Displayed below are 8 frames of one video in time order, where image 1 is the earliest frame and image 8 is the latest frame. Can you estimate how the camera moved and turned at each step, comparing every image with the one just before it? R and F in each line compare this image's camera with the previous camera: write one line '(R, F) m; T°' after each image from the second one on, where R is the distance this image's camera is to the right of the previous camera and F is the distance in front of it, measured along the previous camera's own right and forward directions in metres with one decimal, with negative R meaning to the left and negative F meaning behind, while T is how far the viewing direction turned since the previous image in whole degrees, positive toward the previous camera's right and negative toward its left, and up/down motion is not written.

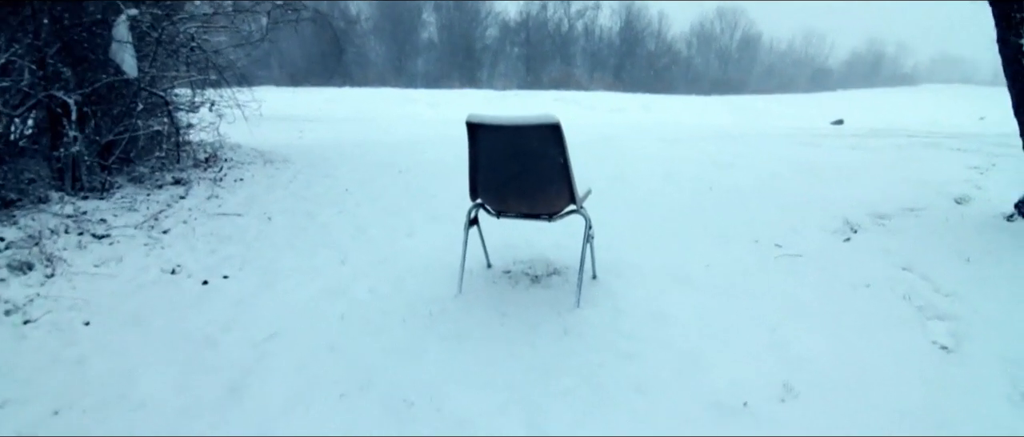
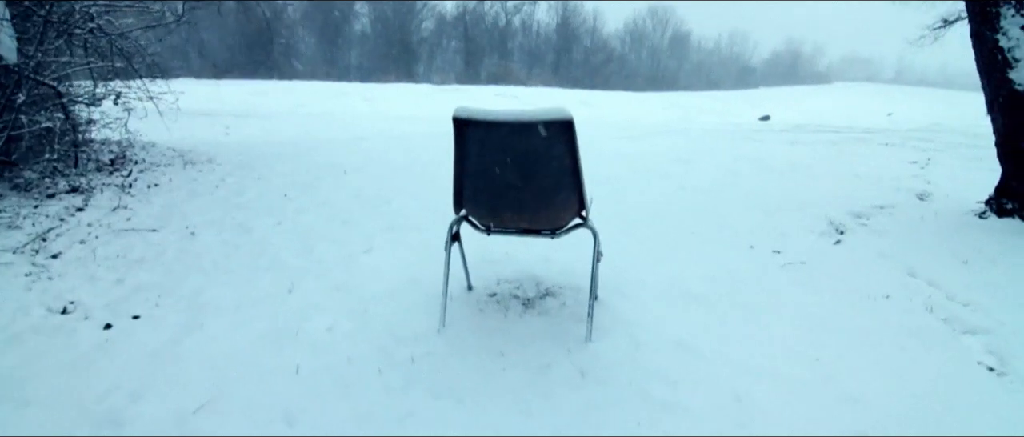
(-0.3, +0.7) m; +7°
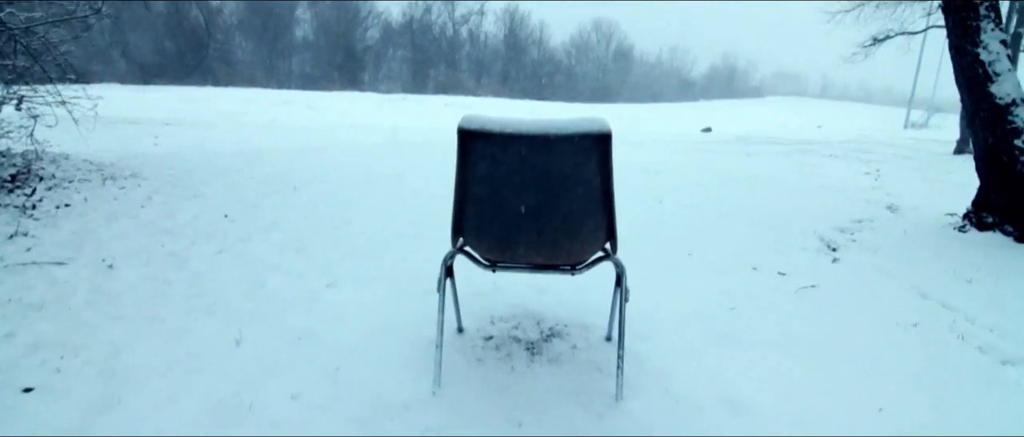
(-0.3, +0.6) m; +6°
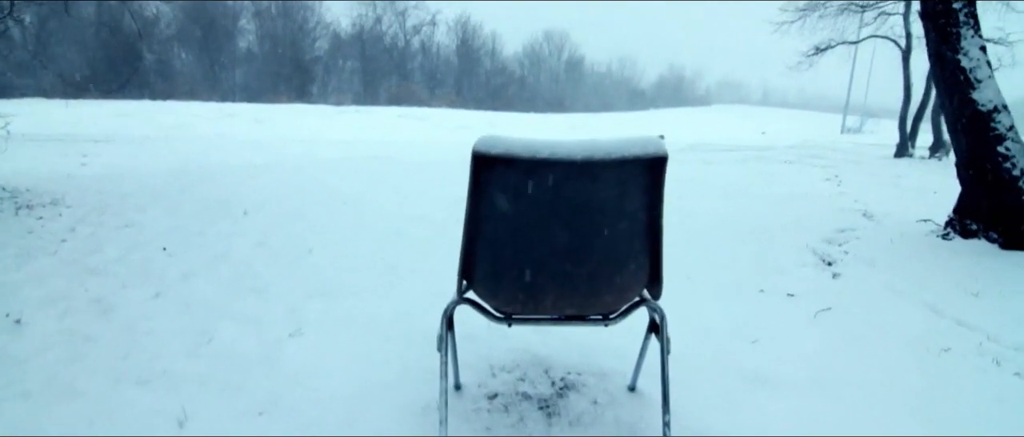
(-0.2, +0.5) m; +5°
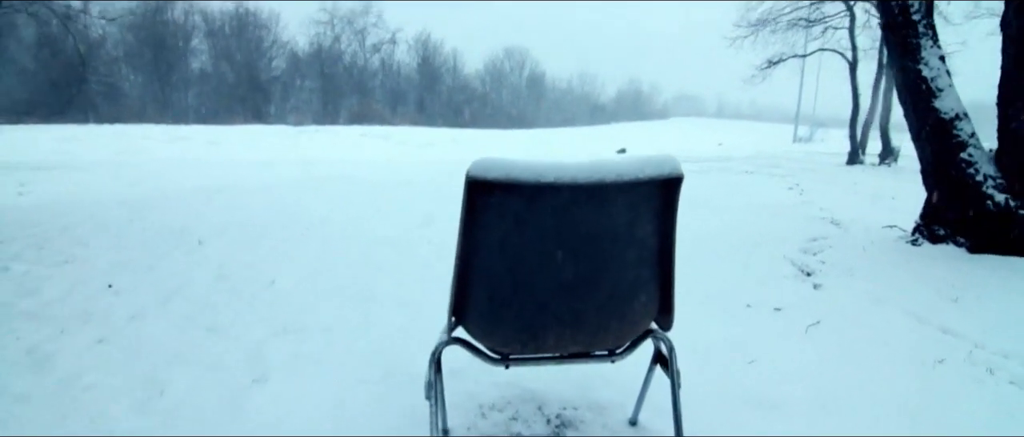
(-0.1, +0.2) m; +4°
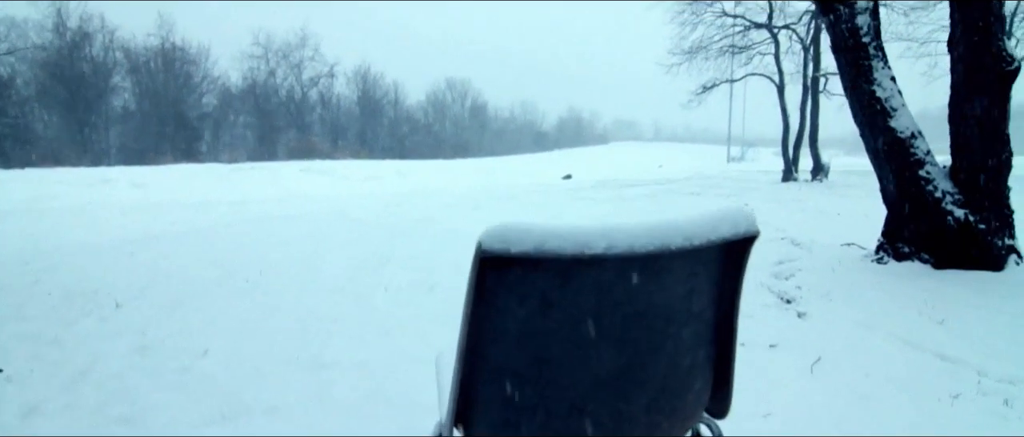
(-0.2, +0.4) m; +6°
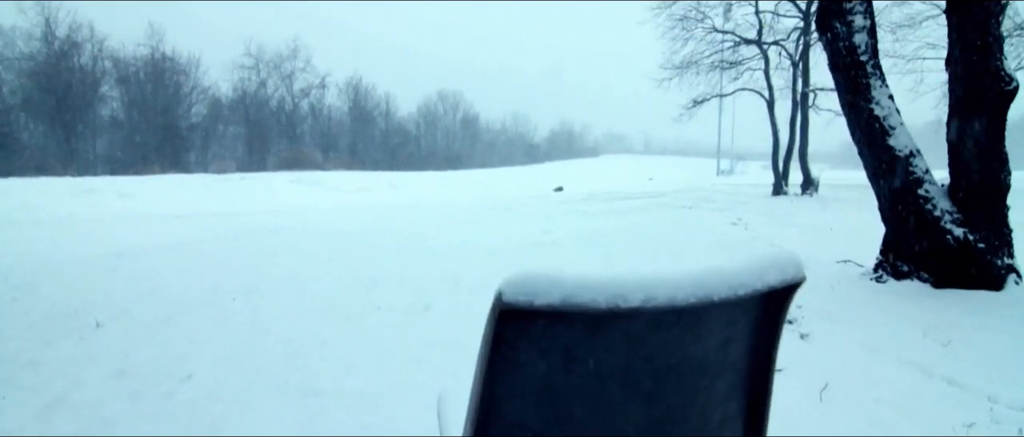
(-0.1, +0.1) m; +1°
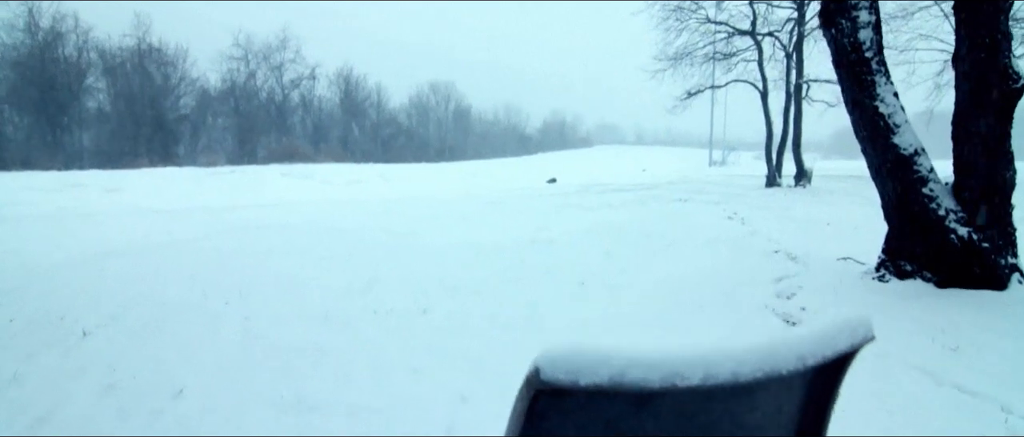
(-0.1, +0.1) m; +1°
